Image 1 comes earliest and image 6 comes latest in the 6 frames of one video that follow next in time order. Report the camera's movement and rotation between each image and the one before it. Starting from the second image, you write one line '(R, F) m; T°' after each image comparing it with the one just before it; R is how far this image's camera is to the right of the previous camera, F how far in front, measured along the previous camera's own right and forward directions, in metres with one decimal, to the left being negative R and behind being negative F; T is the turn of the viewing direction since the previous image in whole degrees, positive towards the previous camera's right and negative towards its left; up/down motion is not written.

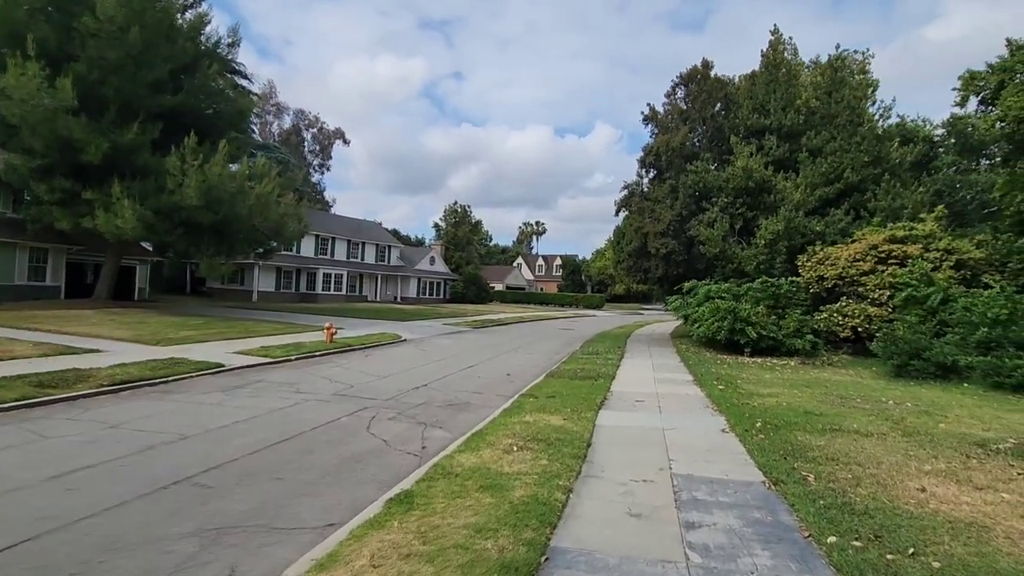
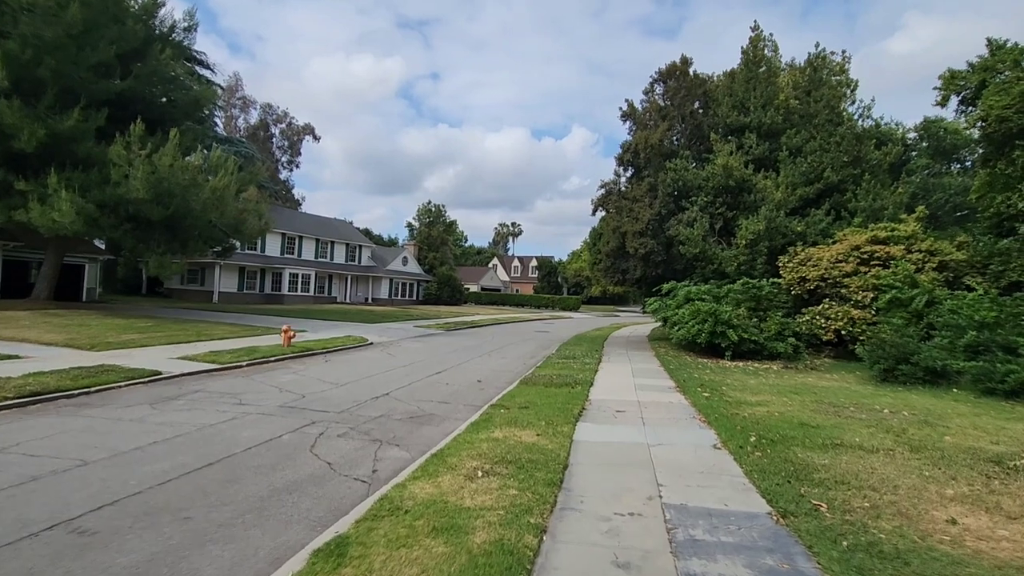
(+0.1, +0.9) m; +2°
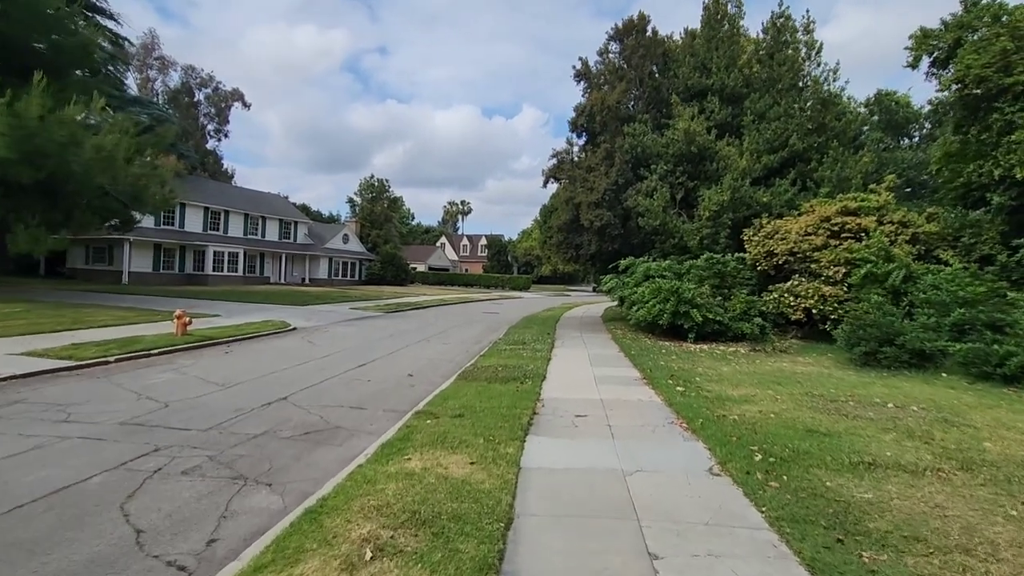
(+0.3, +2.1) m; +5°
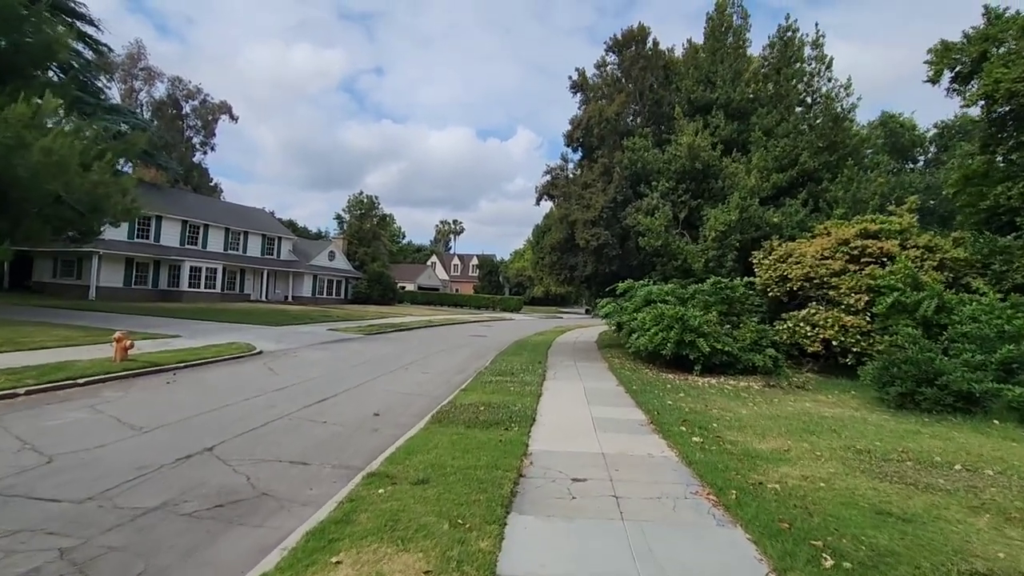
(+0.1, +1.5) m; +1°
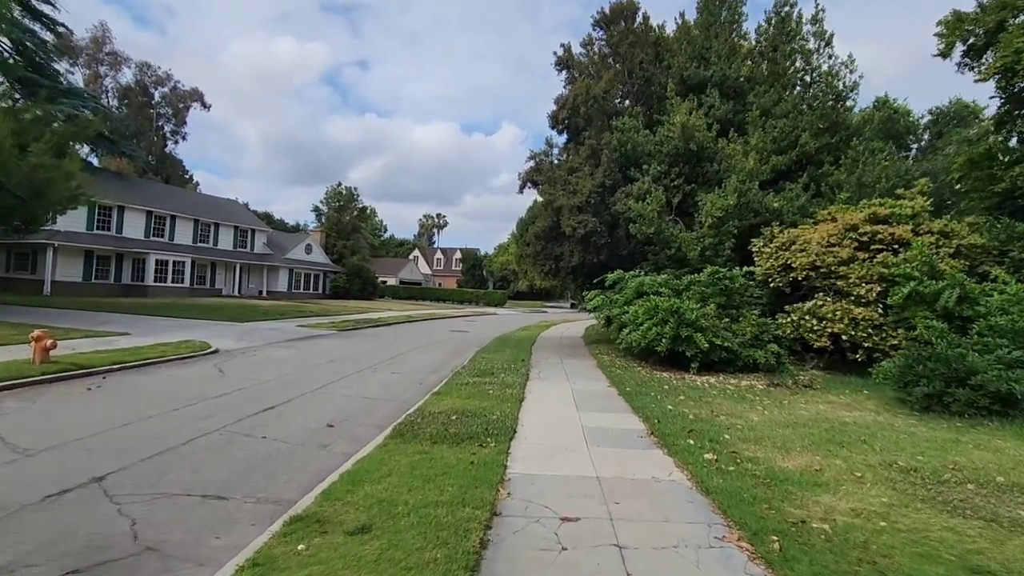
(+0.1, +1.3) m; +2°
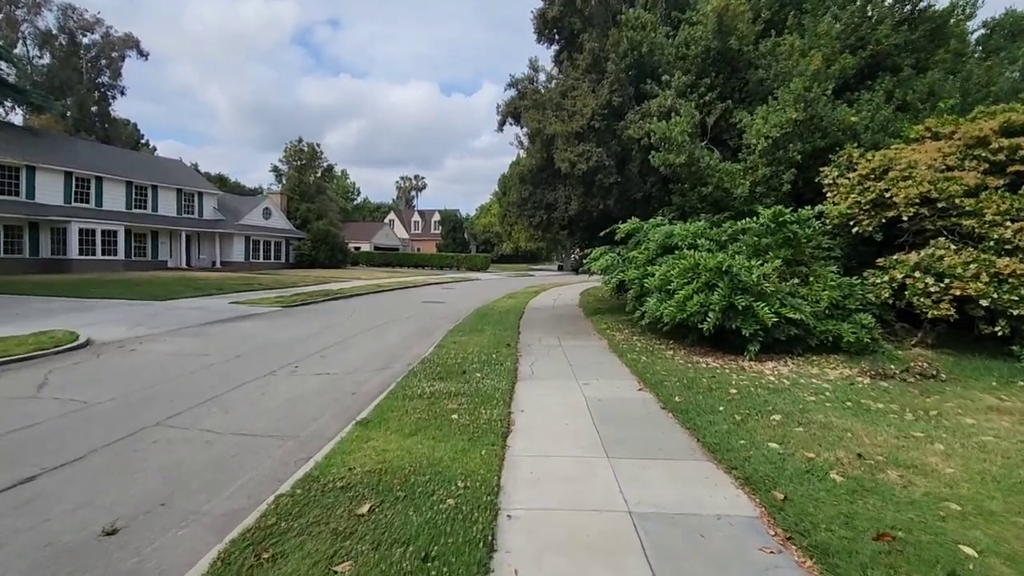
(+0.1, +4.1) m; +1°
